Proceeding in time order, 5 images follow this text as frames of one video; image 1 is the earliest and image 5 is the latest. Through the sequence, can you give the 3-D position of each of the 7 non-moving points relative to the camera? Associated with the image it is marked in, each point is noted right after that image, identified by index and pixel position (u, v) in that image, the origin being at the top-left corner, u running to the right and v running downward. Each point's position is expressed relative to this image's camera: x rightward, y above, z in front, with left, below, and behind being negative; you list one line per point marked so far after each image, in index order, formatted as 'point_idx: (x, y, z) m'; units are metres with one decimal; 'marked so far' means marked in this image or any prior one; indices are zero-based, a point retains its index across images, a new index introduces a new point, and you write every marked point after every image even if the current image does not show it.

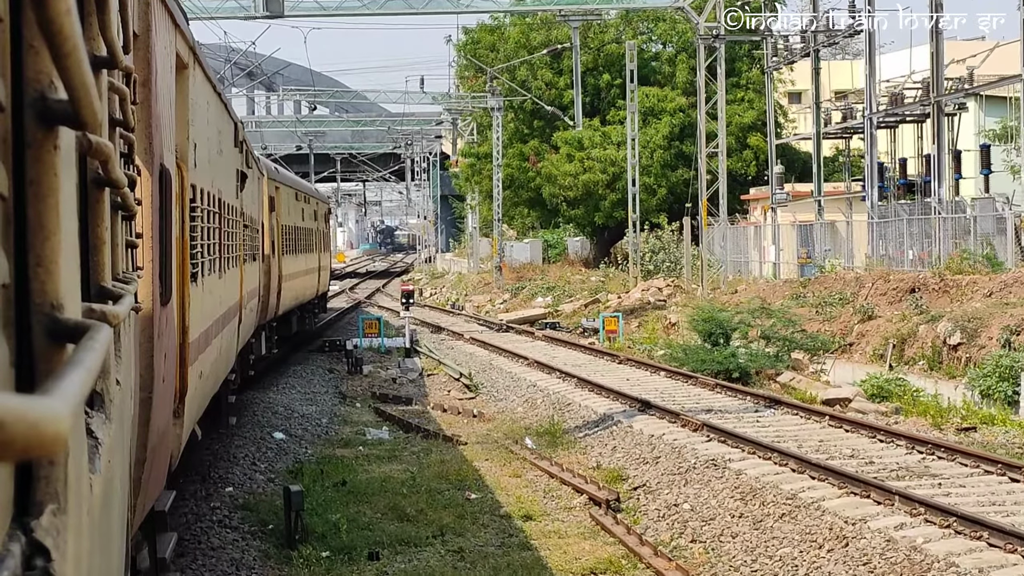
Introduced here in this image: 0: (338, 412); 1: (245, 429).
0: (-2.4, -1.7, +15.3) m
1: (-3.1, -1.7, +13.0) m
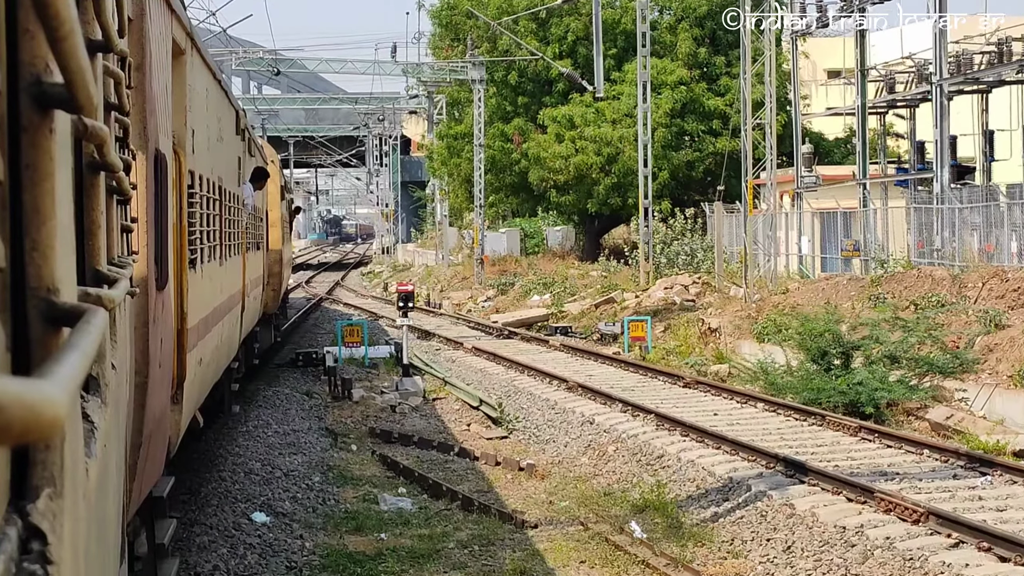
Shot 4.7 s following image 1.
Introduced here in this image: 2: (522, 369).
0: (-1.8, -1.8, +11.3) m
1: (-2.4, -1.8, +9.0) m
2: (+0.2, -1.3, +17.0) m
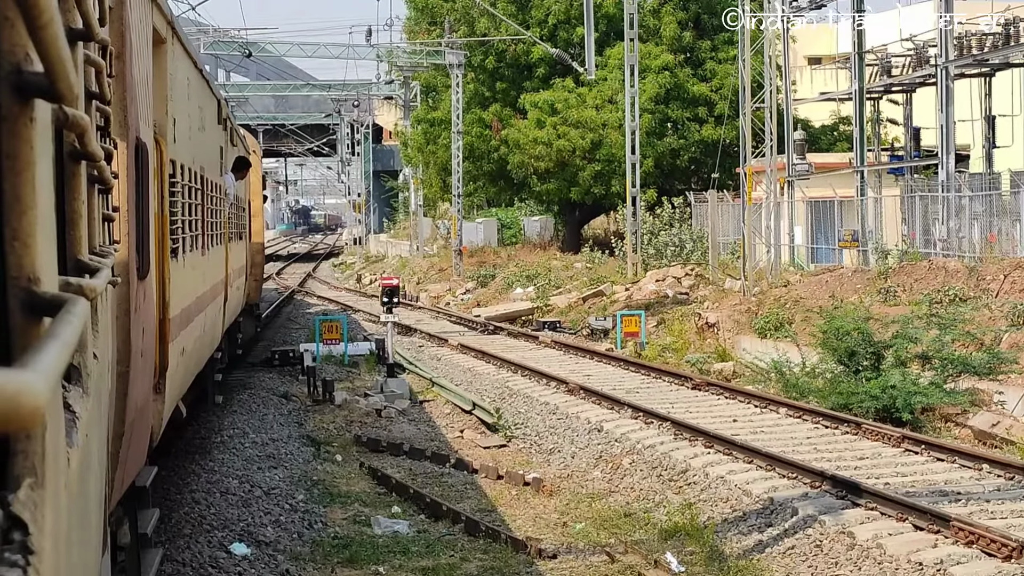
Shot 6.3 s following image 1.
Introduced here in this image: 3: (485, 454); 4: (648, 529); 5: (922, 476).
0: (-1.8, -1.7, +10.2) m
1: (-2.3, -1.8, +7.9) m
2: (0.0, -1.2, +15.9) m
3: (-0.3, -1.7, +11.3) m
4: (+1.0, -1.8, +8.2) m
5: (+3.1, -1.4, +8.3) m
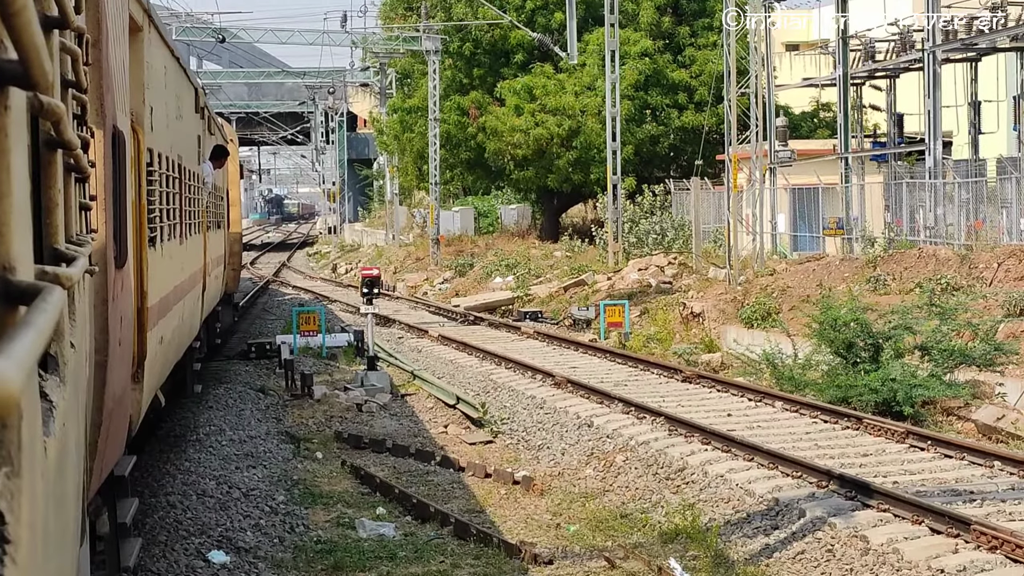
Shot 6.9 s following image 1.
0: (-1.9, -1.7, +9.7) m
1: (-2.4, -1.7, +7.4) m
2: (-0.2, -1.0, +15.5) m
3: (-0.4, -1.6, +10.9) m
4: (+1.0, -1.7, +7.8) m
5: (+3.0, -1.4, +7.9) m
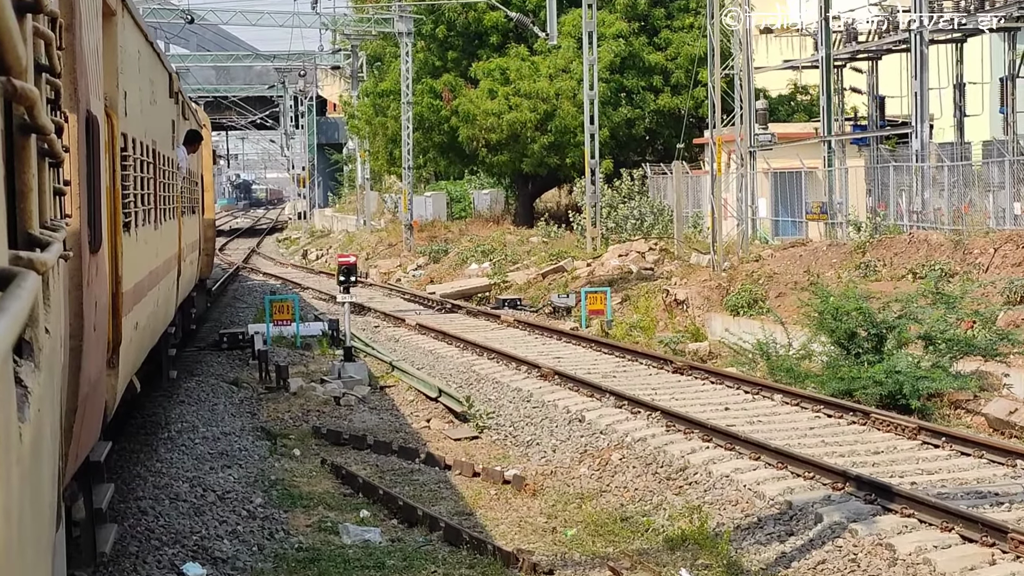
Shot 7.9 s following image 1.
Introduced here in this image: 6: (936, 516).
0: (-2.0, -1.6, +9.2) m
1: (-2.4, -1.7, +6.8) m
2: (-0.4, -0.9, +15.0) m
3: (-0.5, -1.5, +10.4) m
4: (+0.9, -1.7, +7.4) m
5: (+3.0, -1.3, +7.5) m
6: (+2.5, -1.4, +6.5) m
